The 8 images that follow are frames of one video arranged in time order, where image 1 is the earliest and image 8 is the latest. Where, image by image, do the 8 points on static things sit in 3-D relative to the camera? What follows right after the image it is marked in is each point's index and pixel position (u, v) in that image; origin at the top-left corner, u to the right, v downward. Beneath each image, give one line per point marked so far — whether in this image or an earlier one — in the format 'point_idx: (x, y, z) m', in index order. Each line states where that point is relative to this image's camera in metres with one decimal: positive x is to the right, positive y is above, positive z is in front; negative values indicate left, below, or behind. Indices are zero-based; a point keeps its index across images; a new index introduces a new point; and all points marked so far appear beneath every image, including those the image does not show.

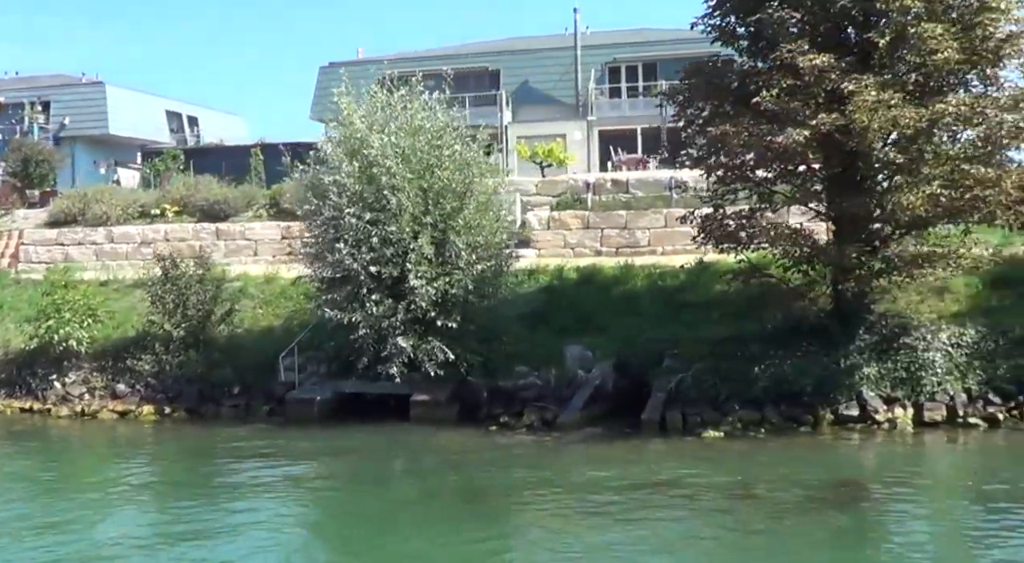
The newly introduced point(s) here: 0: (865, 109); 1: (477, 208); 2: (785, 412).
0: (+4.5, +2.2, +14.2) m
1: (-0.5, +1.1, +16.8) m
2: (+3.8, -1.8, +15.6) m
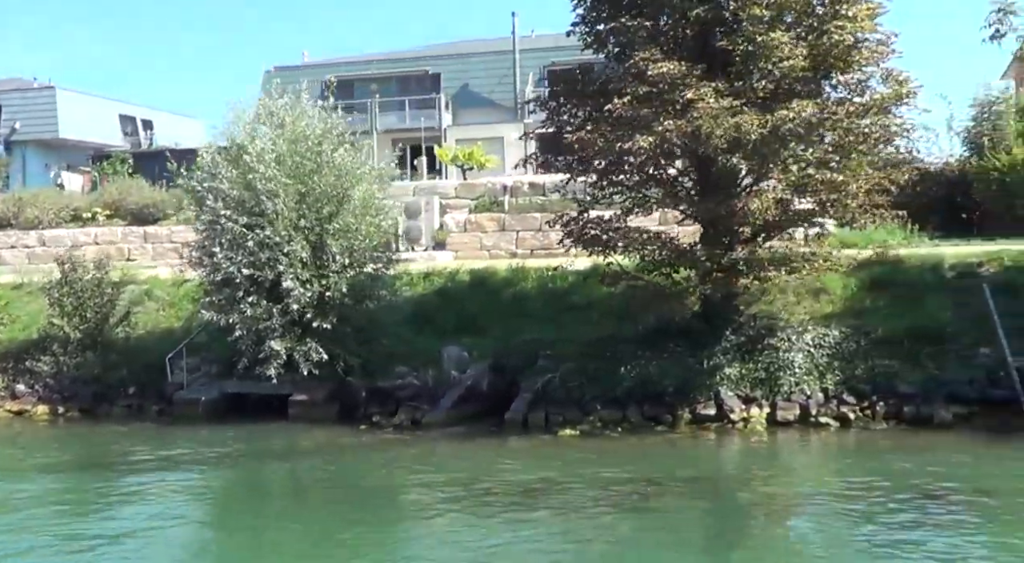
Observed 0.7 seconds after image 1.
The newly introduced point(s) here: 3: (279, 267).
0: (+2.5, +2.2, +14.6) m
1: (-2.4, +1.1, +17.2) m
2: (+1.9, -1.9, +16.0) m
3: (-3.5, +0.2, +16.6) m
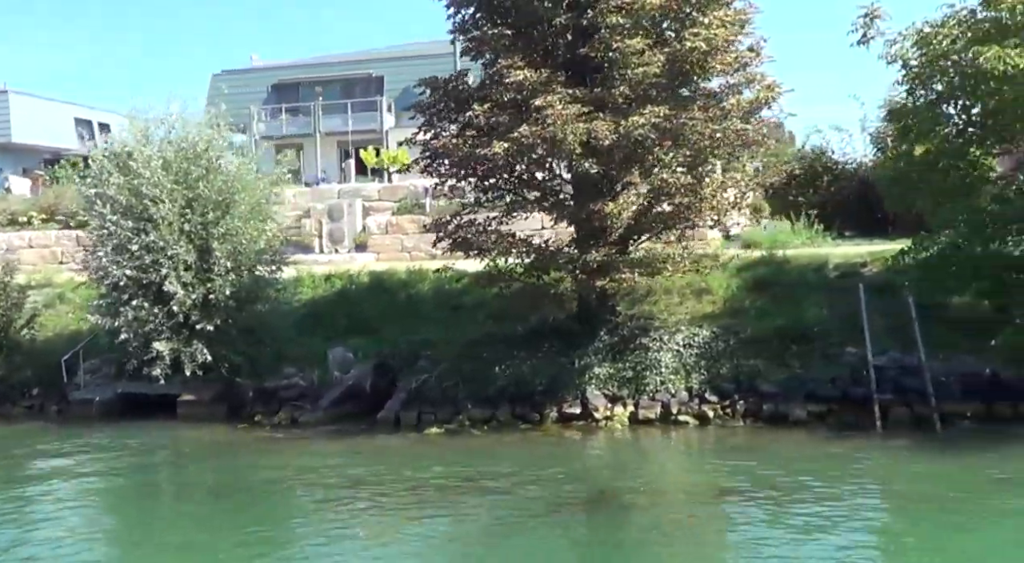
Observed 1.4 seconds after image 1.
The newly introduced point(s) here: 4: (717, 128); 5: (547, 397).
0: (+0.6, +2.2, +14.9) m
1: (-4.3, +1.0, +17.7) m
2: (0.0, -1.9, +16.4) m
3: (-5.4, +0.2, +17.1) m
4: (+2.8, +2.2, +15.6) m
5: (+0.5, -1.7, +16.4) m
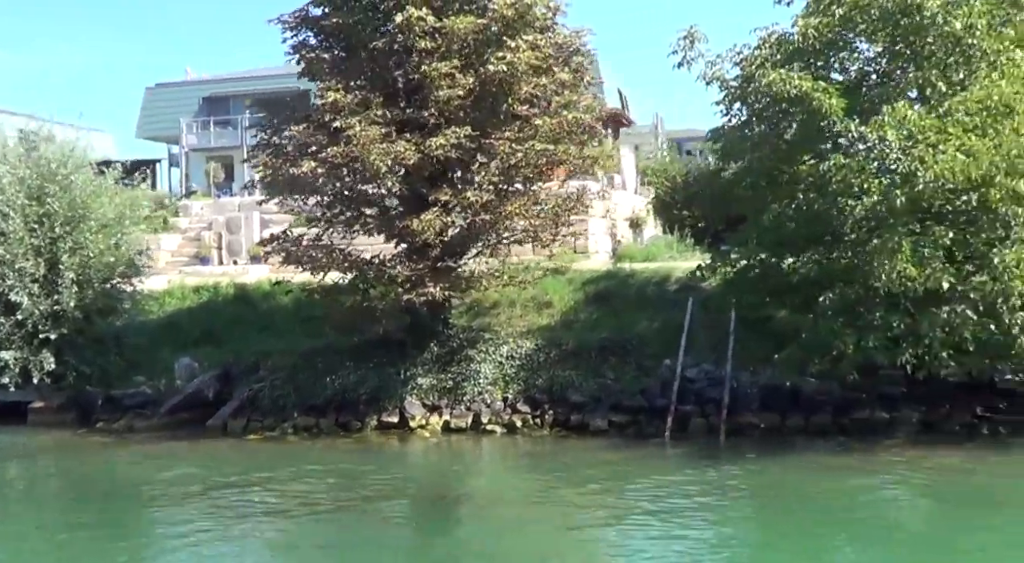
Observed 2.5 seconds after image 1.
0: (-2.1, +2.0, +15.6) m
1: (-7.0, +0.8, +18.4) m
2: (-2.7, -2.1, +17.0) m
3: (-8.0, 0.0, +17.8) m
4: (+0.1, +1.9, +16.1) m
5: (-2.2, -1.9, +17.0) m
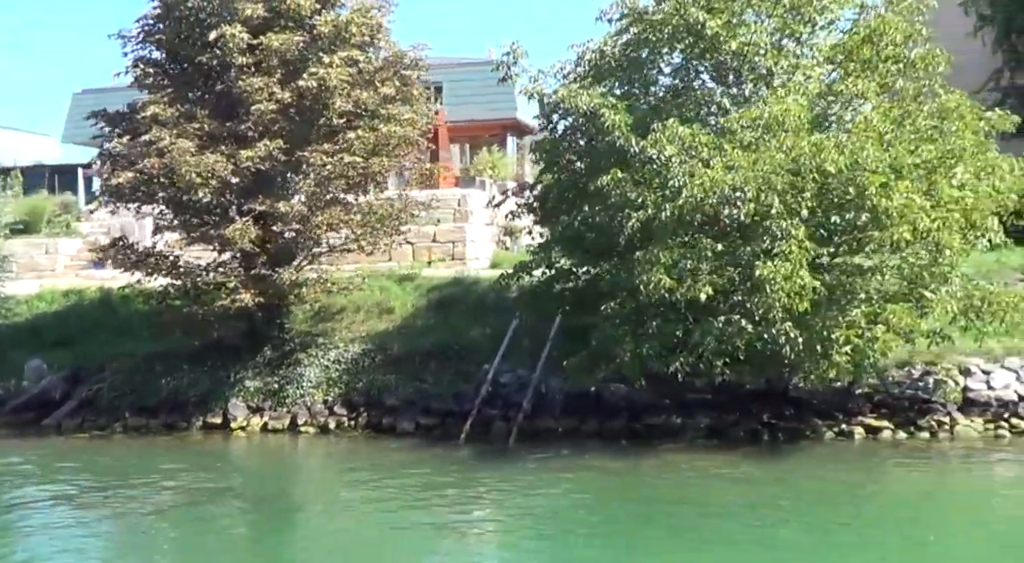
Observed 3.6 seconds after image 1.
0: (-4.9, +1.9, +16.2) m
1: (-9.8, +0.8, +19.1) m
2: (-5.5, -2.2, +17.7) m
3: (-10.8, -0.1, +18.6) m
4: (-2.7, +1.8, +16.8) m
5: (-5.0, -2.0, +17.7) m
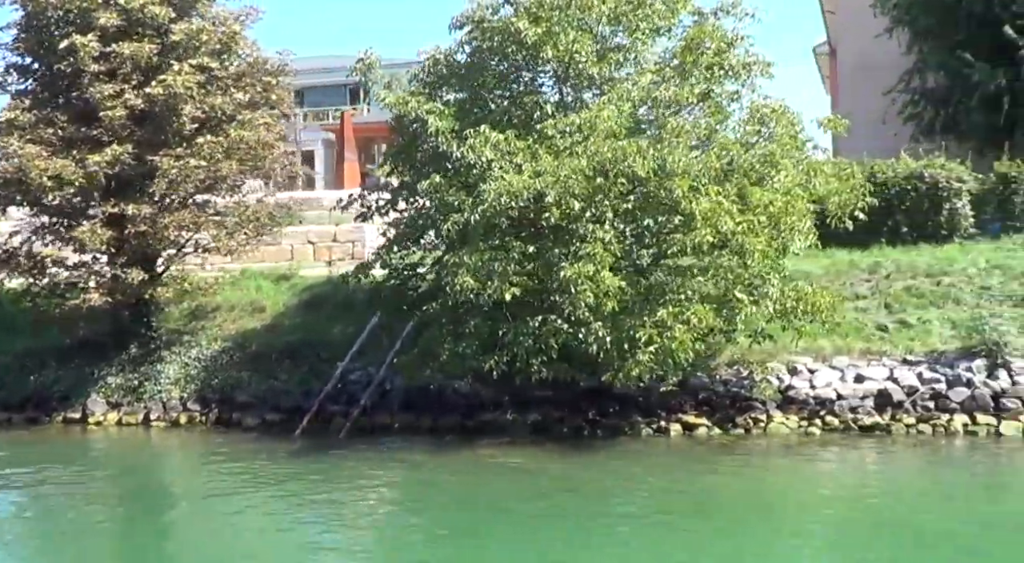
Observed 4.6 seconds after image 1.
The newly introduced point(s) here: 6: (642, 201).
0: (-7.4, +1.9, +16.8) m
1: (-12.2, +0.8, +19.8) m
2: (-7.9, -2.2, +18.3) m
3: (-13.3, -0.1, +19.3) m
4: (-5.1, +1.8, +17.3) m
5: (-7.5, -2.0, +18.3) m
6: (+1.8, +1.1, +15.3) m
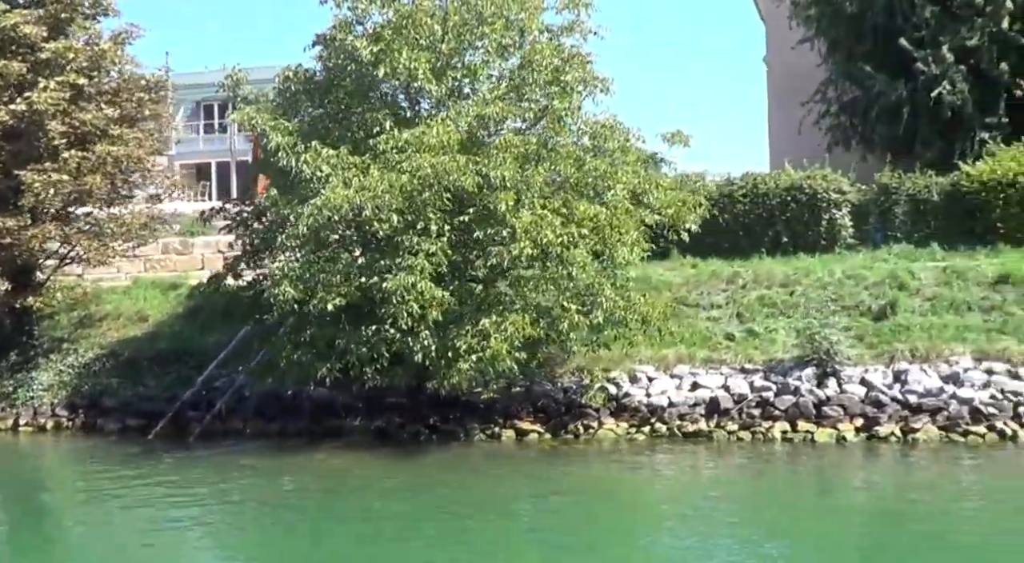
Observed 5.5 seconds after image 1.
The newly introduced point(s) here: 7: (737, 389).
0: (-9.7, +1.7, +17.5) m
1: (-14.5, +0.6, +20.6) m
2: (-10.3, -2.4, +19.0) m
3: (-15.6, -0.2, +20.1) m
4: (-7.5, +1.7, +18.0) m
5: (-9.8, -2.2, +19.0) m
6: (-0.6, +0.9, +15.8) m
7: (+3.4, -1.6, +16.7) m
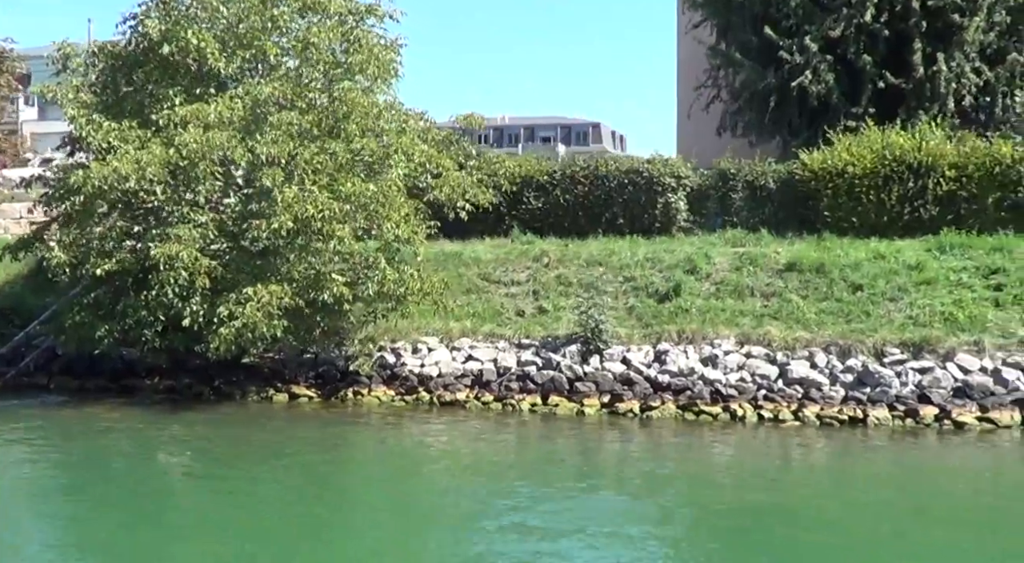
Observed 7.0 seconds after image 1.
0: (-13.1, +2.5, +18.6) m
1: (-17.8, +1.7, +21.8) m
2: (-13.8, -1.5, +20.2) m
3: (-19.0, +0.8, +21.4) m
4: (-10.9, +2.4, +19.0) m
5: (-13.3, -1.3, +20.2) m
6: (-4.1, +1.4, +16.6) m
7: (-0.2, -1.3, +17.5) m
